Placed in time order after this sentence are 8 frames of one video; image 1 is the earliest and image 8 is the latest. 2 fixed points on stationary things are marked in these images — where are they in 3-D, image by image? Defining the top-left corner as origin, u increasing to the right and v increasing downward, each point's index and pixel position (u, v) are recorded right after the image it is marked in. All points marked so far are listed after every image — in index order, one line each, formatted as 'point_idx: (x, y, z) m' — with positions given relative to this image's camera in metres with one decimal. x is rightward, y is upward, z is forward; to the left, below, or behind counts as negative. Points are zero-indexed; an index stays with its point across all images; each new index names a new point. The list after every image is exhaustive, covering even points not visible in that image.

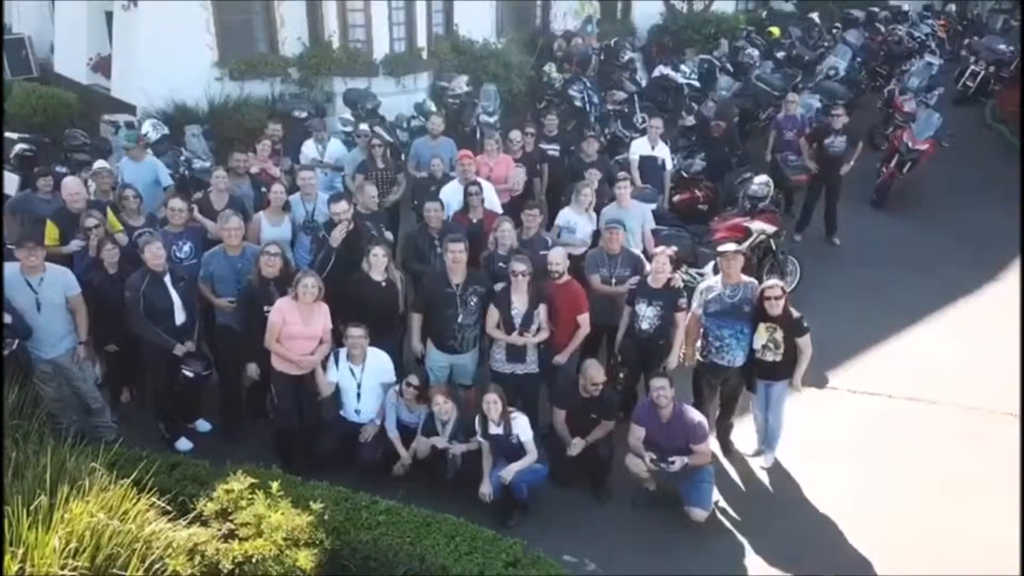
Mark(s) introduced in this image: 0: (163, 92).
0: (-3.5, +1.9, +11.9) m
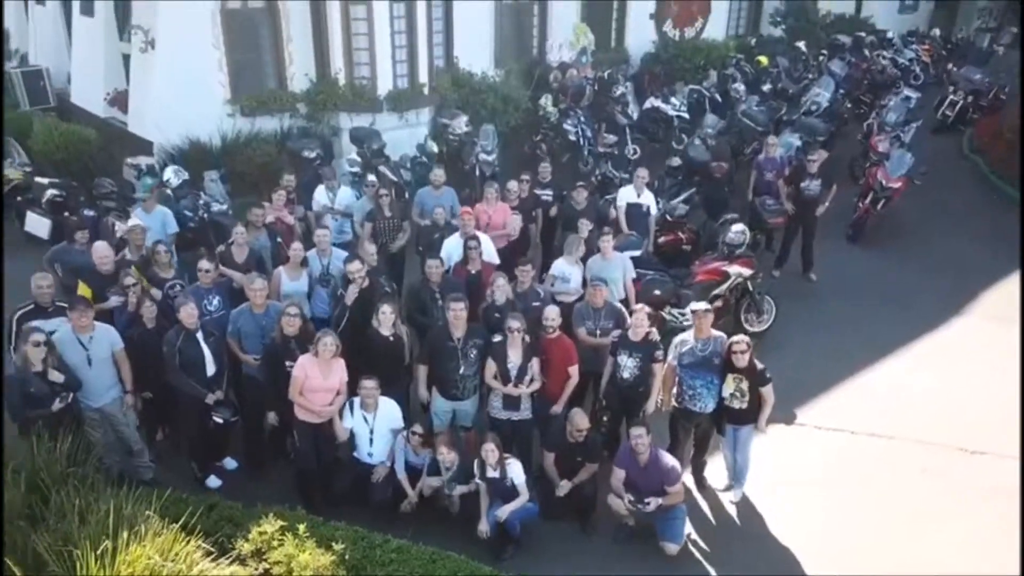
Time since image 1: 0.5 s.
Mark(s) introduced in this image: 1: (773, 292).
0: (-3.5, +1.7, +12.6) m
1: (+2.3, 0.0, +10.2) m
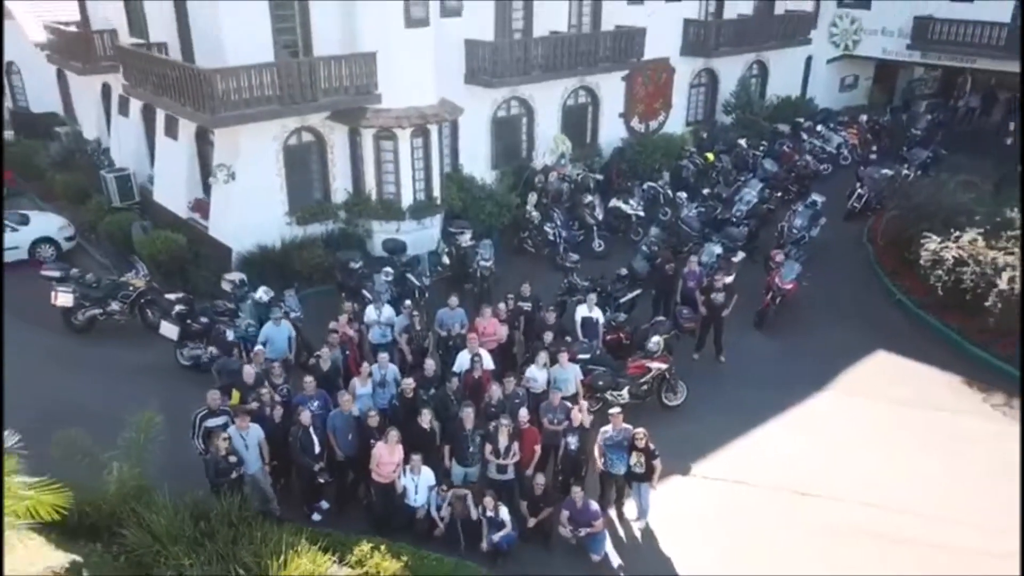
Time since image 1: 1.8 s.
0: (-3.6, +0.7, +16.5) m
1: (+2.2, -1.0, +14.1) m
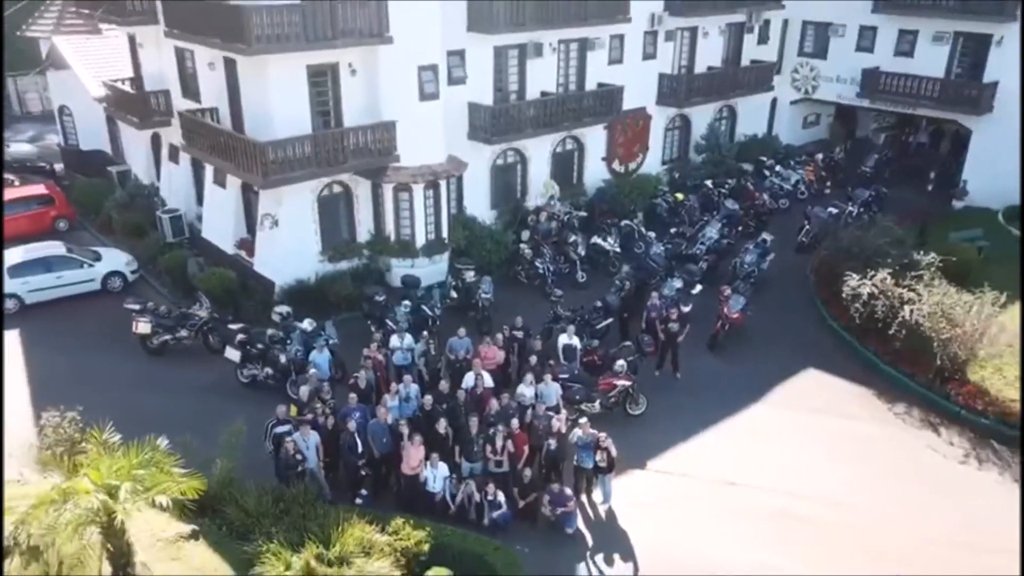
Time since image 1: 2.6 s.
0: (-3.7, +0.2, +19.8) m
1: (+2.1, -1.4, +17.4) m
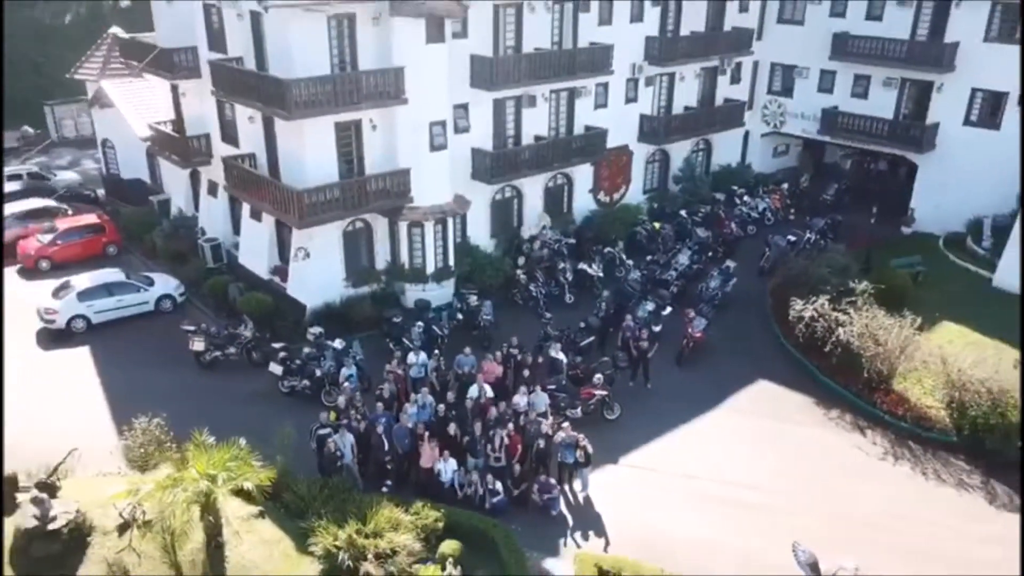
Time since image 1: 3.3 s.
0: (-3.7, -0.2, +23.0) m
1: (+2.0, -1.9, +20.6) m
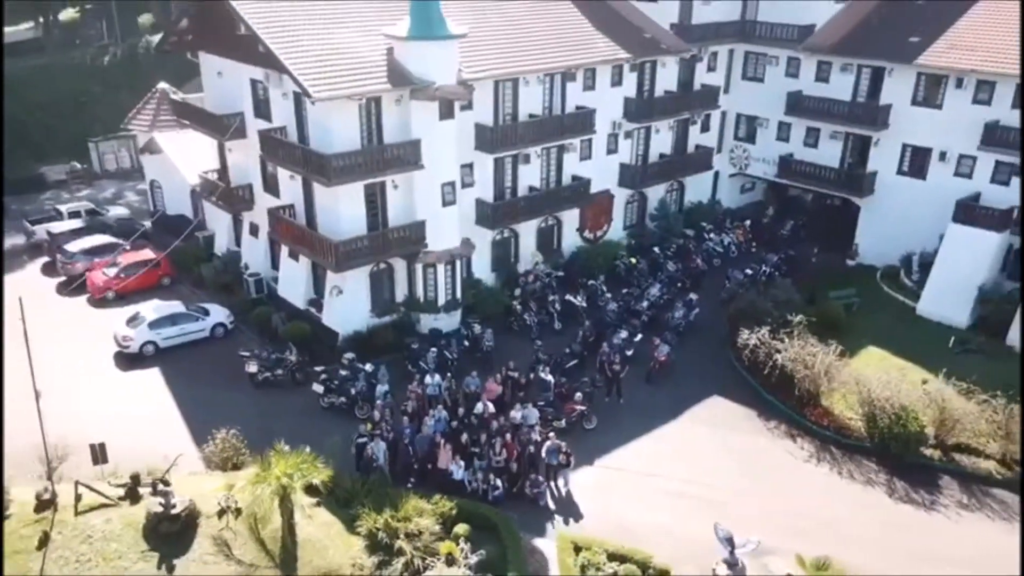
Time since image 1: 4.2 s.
0: (-3.8, -0.9, +27.6) m
1: (+2.0, -2.6, +25.3) m
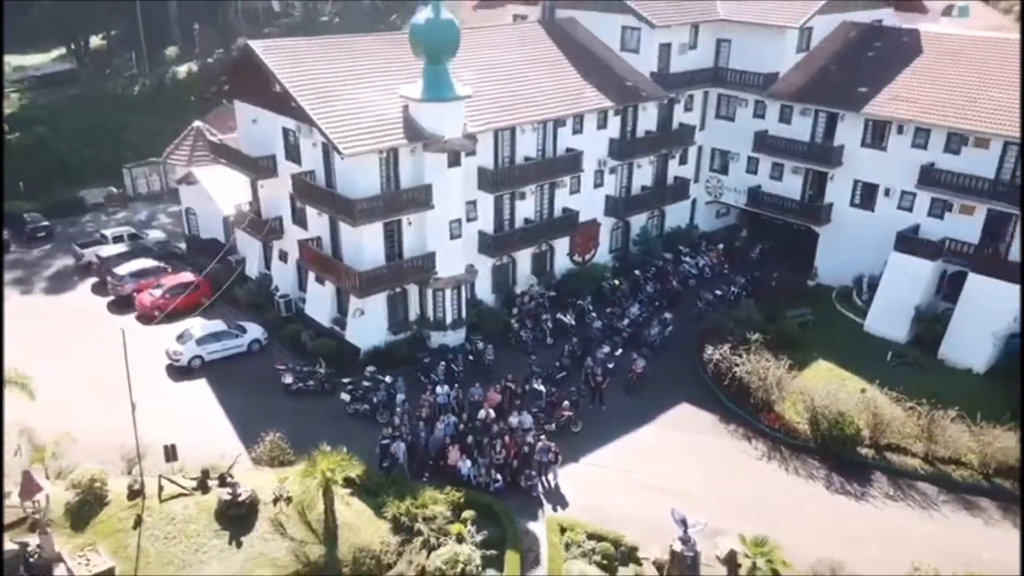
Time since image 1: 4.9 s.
0: (-3.9, -1.5, +32.0) m
1: (+1.9, -3.2, +29.6) m
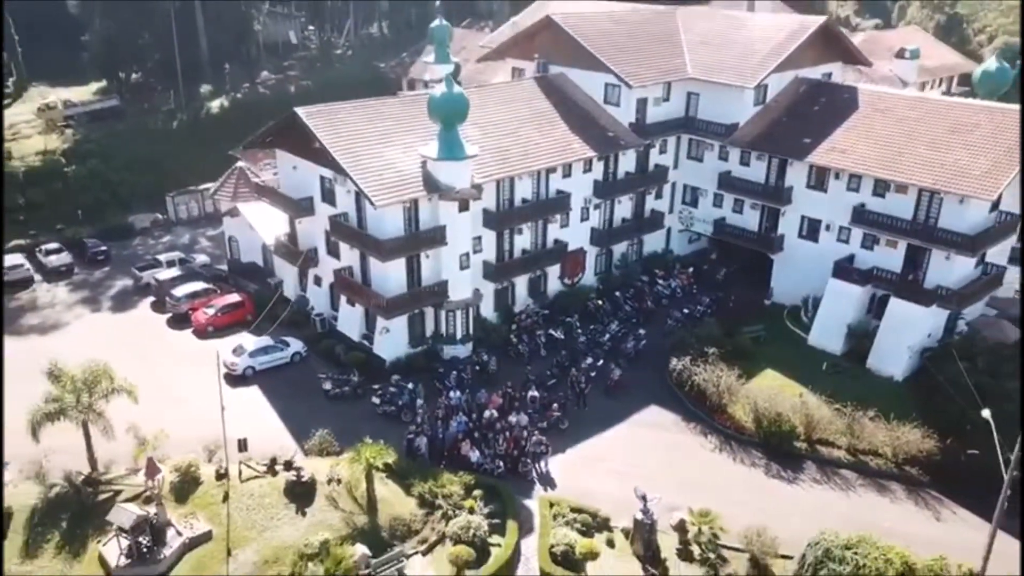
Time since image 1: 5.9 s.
0: (-3.9, -2.2, +38.4) m
1: (+1.9, -3.9, +36.1) m
